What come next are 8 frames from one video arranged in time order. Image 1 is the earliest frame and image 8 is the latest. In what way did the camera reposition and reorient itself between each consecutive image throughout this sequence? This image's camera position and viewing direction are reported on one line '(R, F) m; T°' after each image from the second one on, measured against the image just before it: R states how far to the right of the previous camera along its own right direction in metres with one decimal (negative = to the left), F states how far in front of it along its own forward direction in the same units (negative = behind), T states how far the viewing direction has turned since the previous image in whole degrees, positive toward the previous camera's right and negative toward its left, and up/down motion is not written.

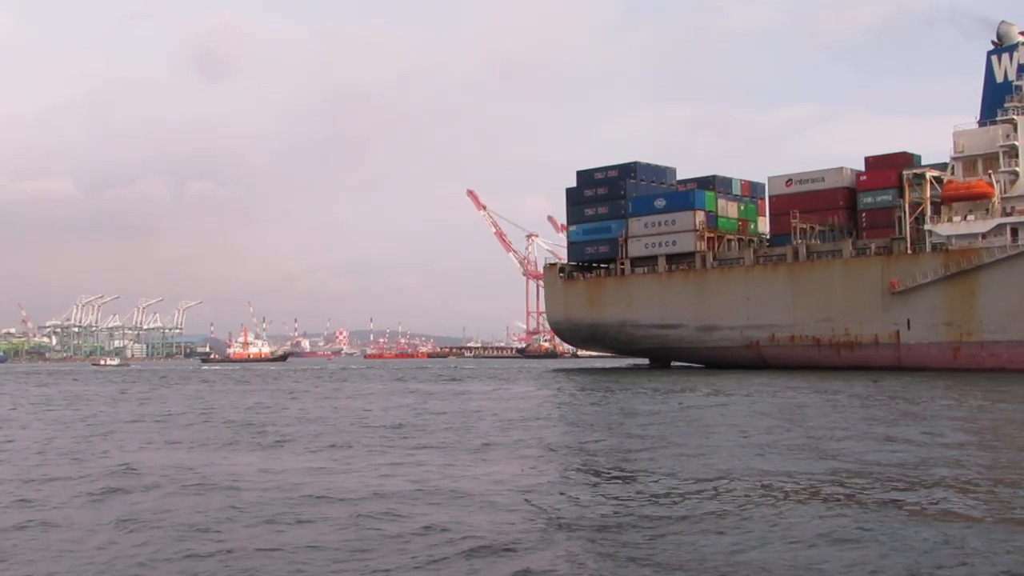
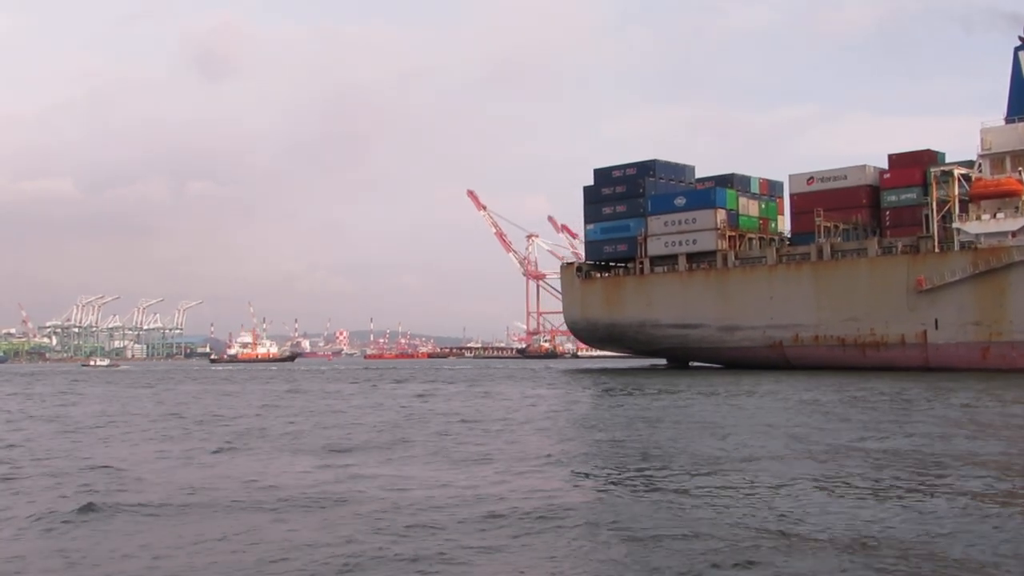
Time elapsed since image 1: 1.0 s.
(-0.7, +0.4) m; 0°
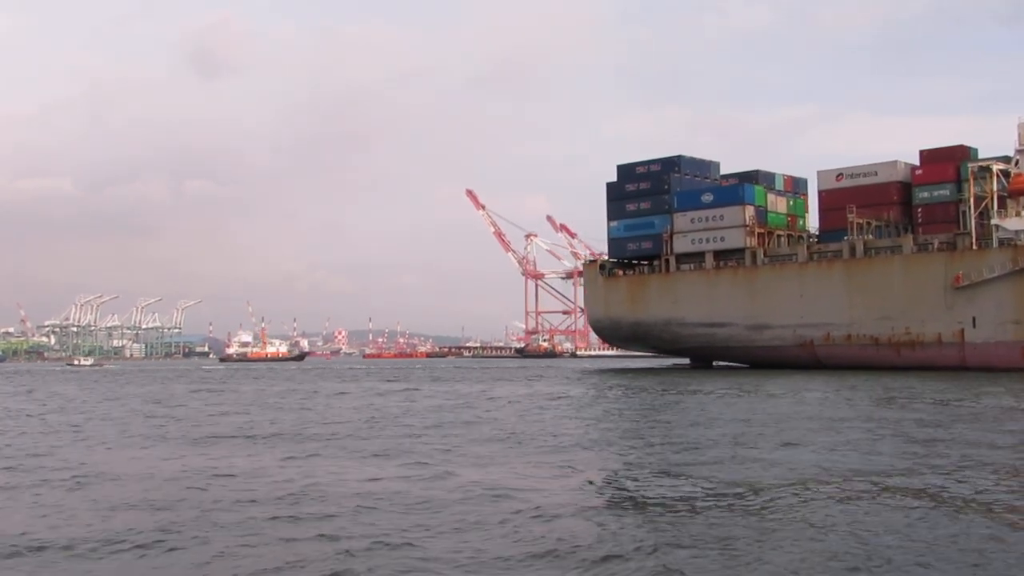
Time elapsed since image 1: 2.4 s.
(-0.9, +0.6) m; 0°
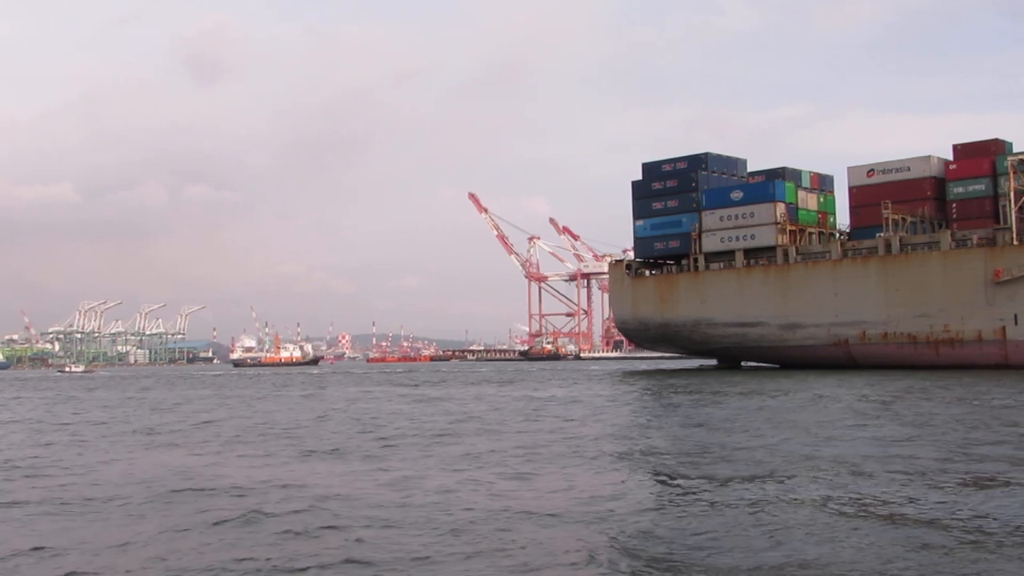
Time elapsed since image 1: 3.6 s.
(-0.9, +0.5) m; 0°
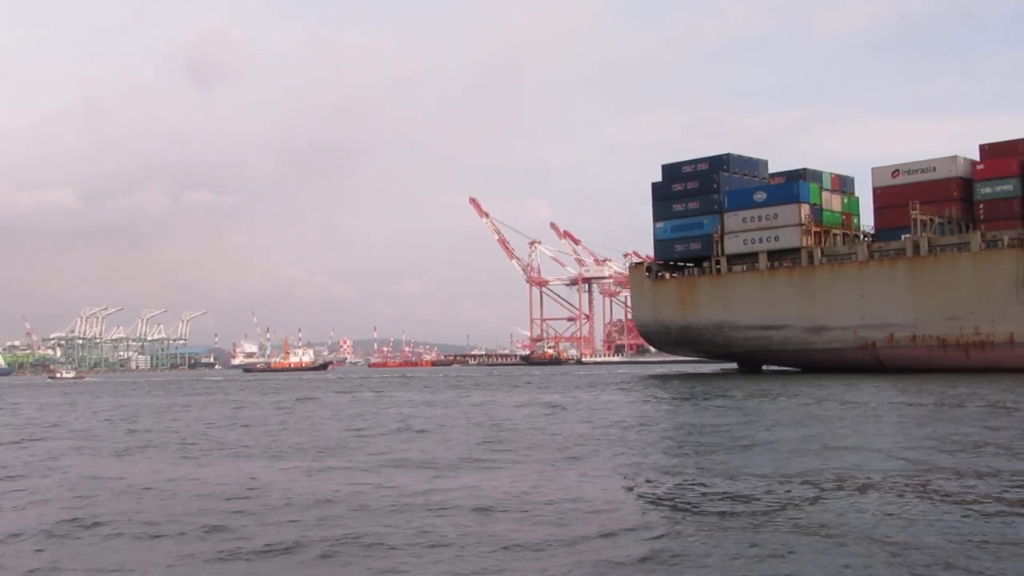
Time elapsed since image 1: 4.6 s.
(-0.7, +0.4) m; 0°
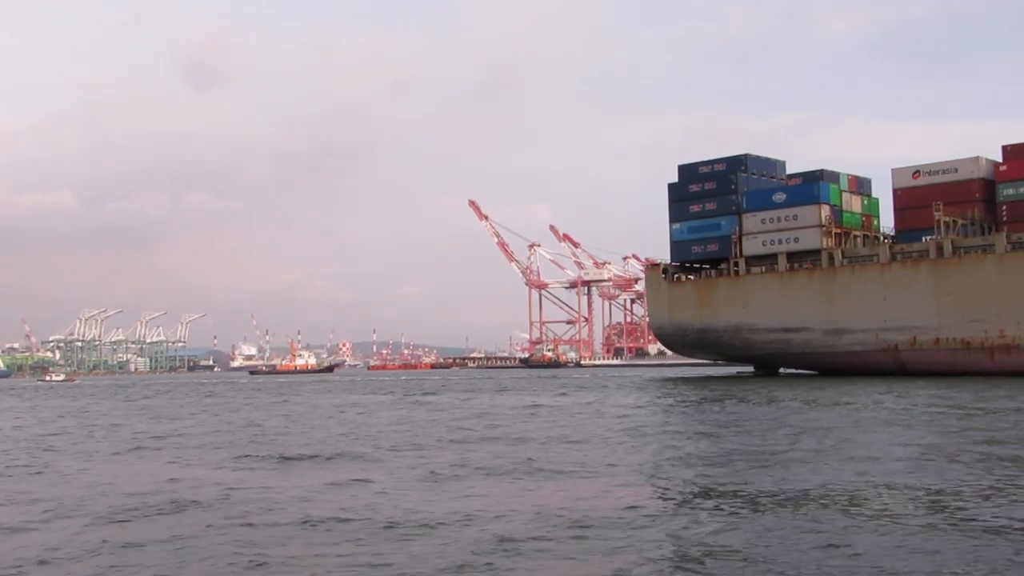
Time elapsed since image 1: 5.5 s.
(-0.6, +0.4) m; 0°
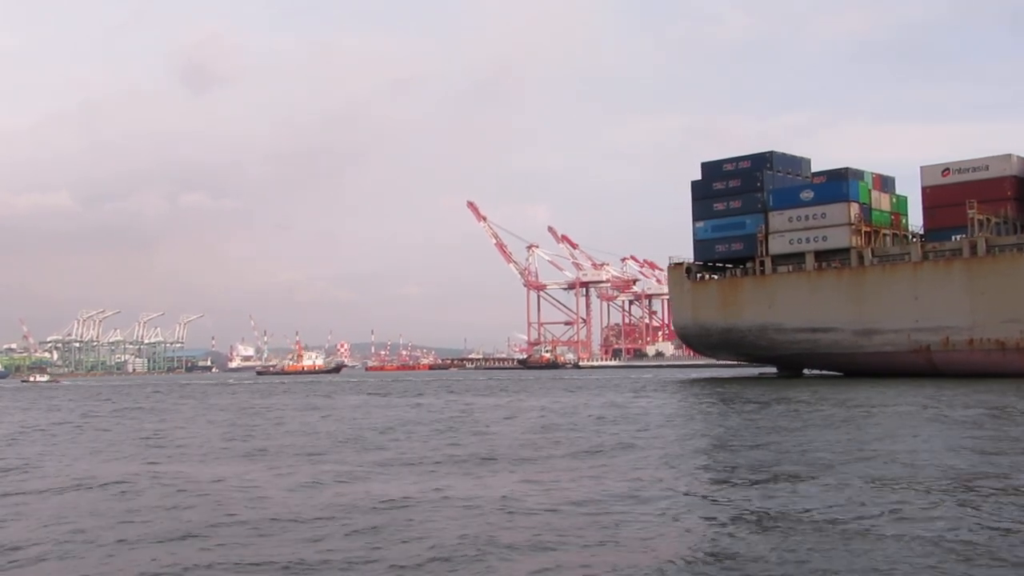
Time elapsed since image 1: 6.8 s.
(-0.8, +0.6) m; 0°
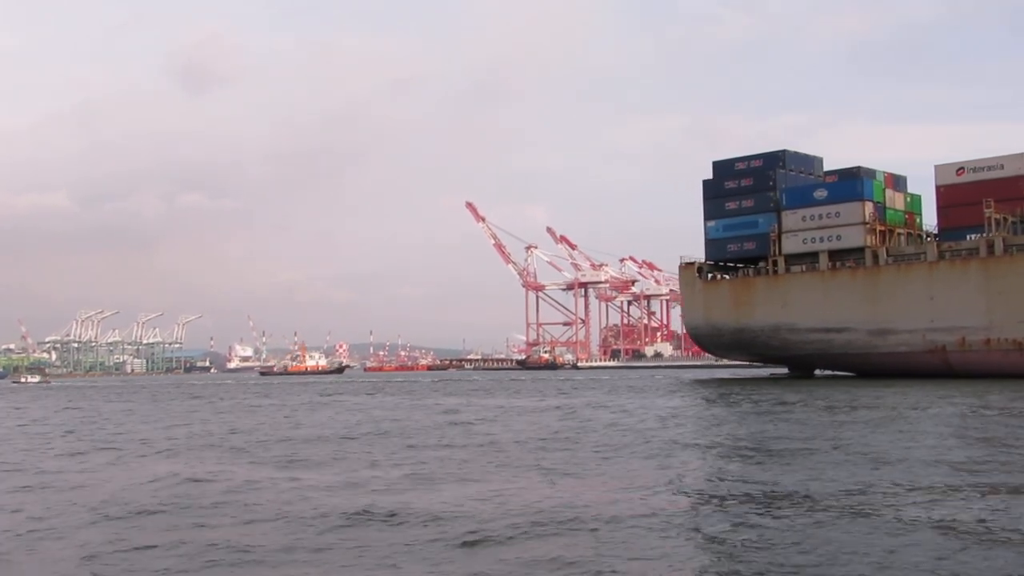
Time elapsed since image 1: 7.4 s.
(-0.4, +0.3) m; 0°
